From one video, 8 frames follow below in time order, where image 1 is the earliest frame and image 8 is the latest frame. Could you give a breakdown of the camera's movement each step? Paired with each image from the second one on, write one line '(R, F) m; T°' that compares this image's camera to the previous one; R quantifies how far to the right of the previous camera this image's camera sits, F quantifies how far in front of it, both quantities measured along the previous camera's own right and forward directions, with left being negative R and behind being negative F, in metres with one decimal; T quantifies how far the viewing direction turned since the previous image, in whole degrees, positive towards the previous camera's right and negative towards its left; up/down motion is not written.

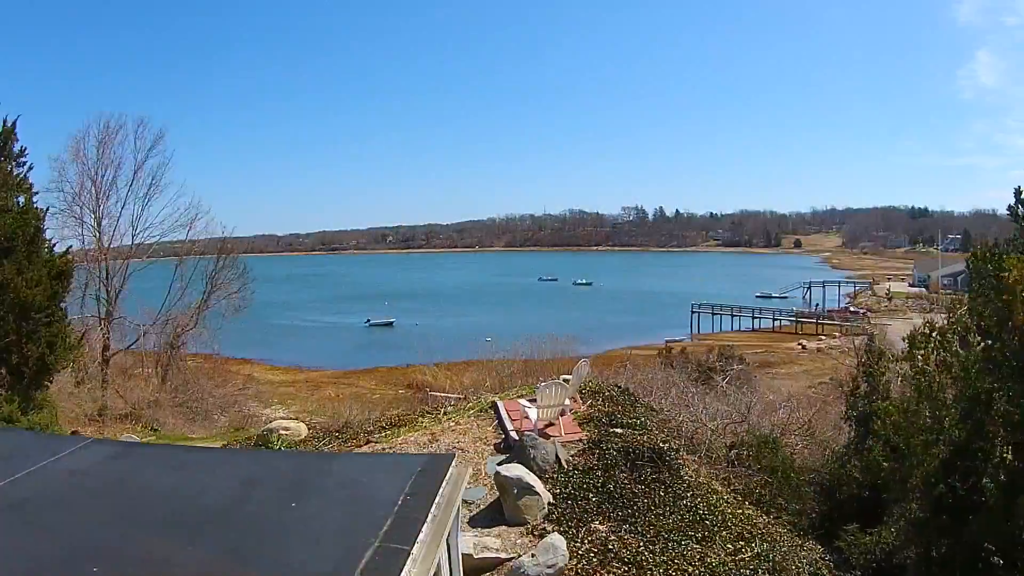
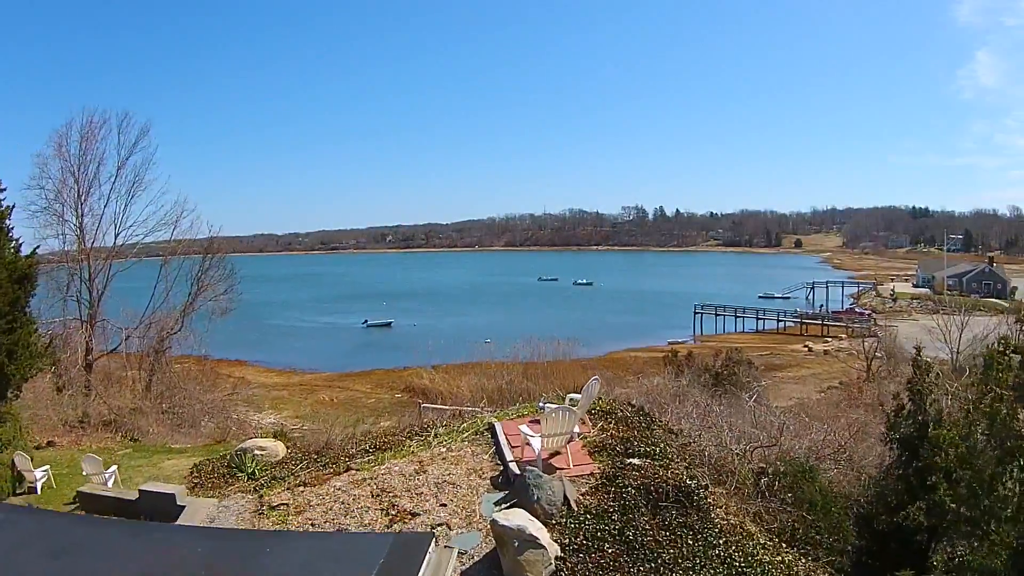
(0.0, +0.7) m; 0°
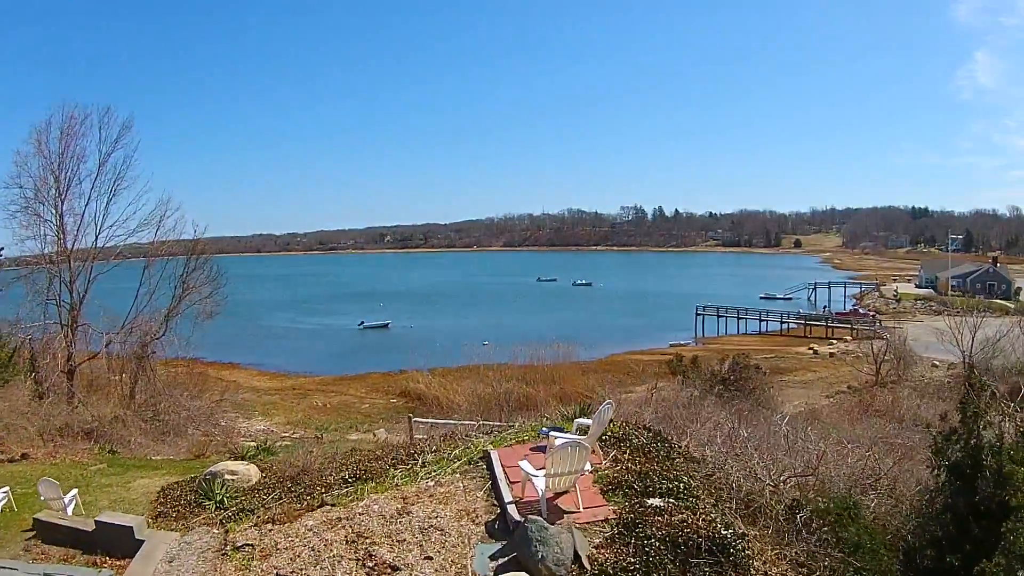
(0.0, +0.6) m; 0°
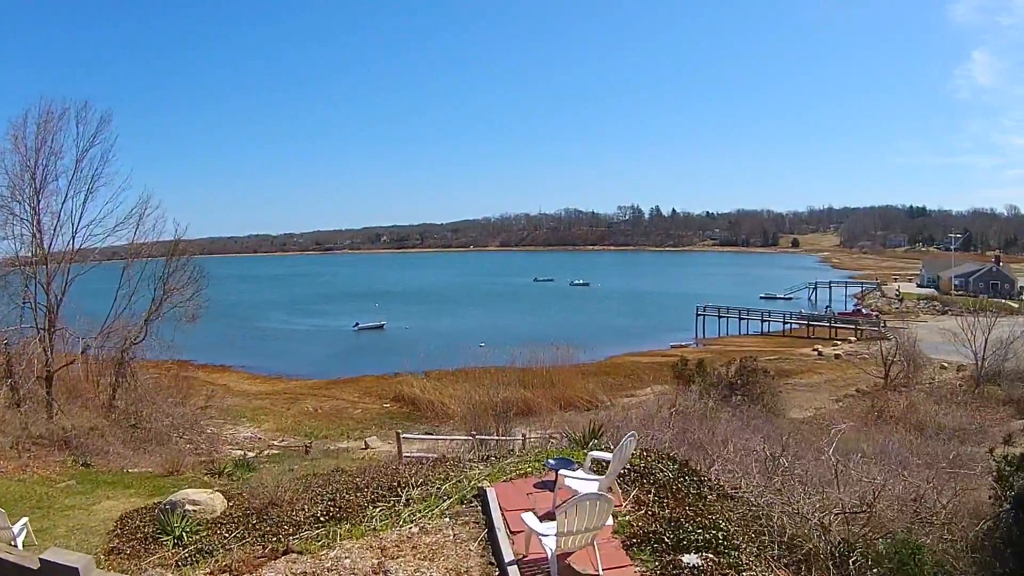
(0.0, +0.7) m; 0°
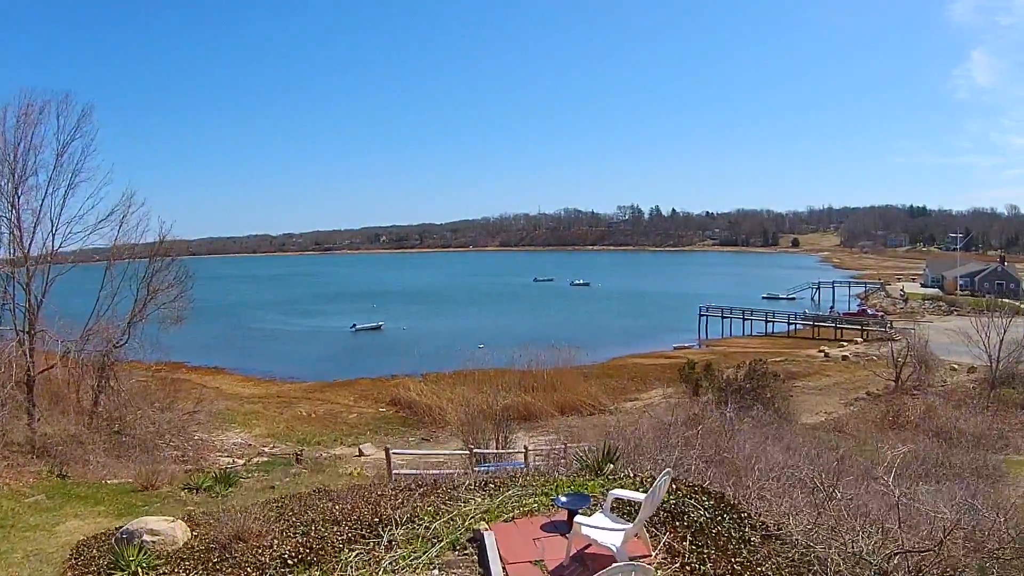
(0.0, +0.6) m; 0°
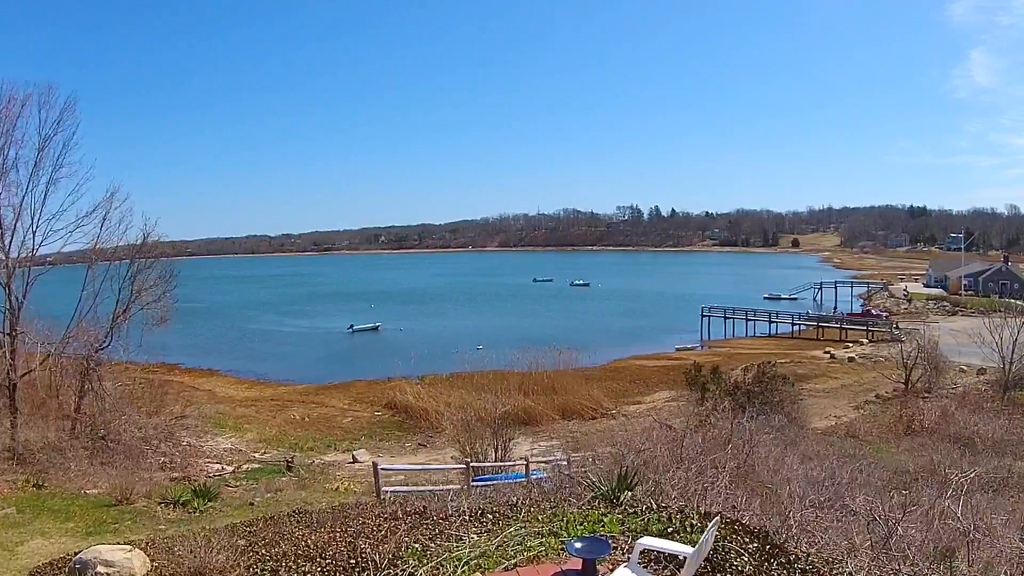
(0.0, +0.5) m; 0°
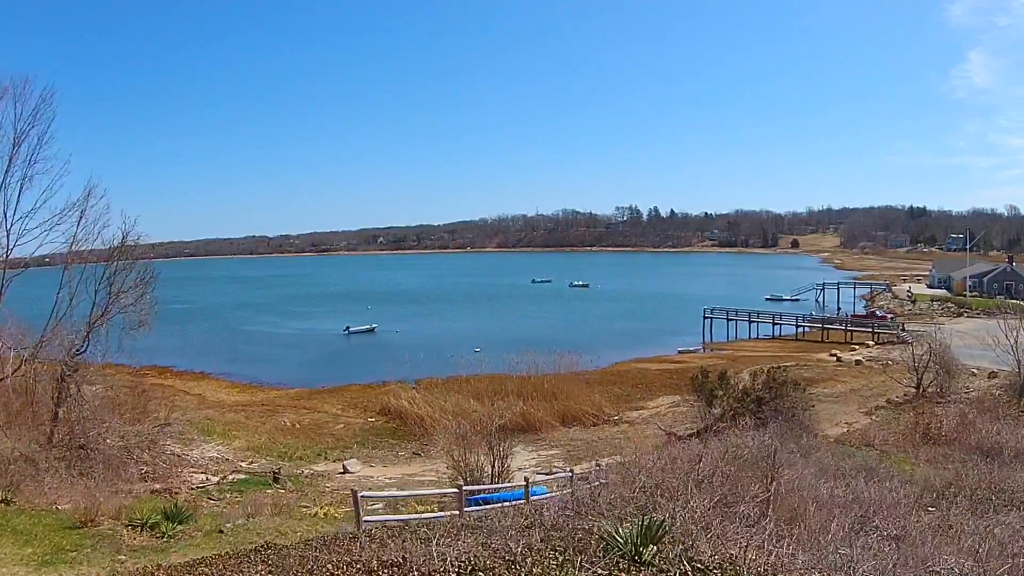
(0.0, +0.6) m; 0°
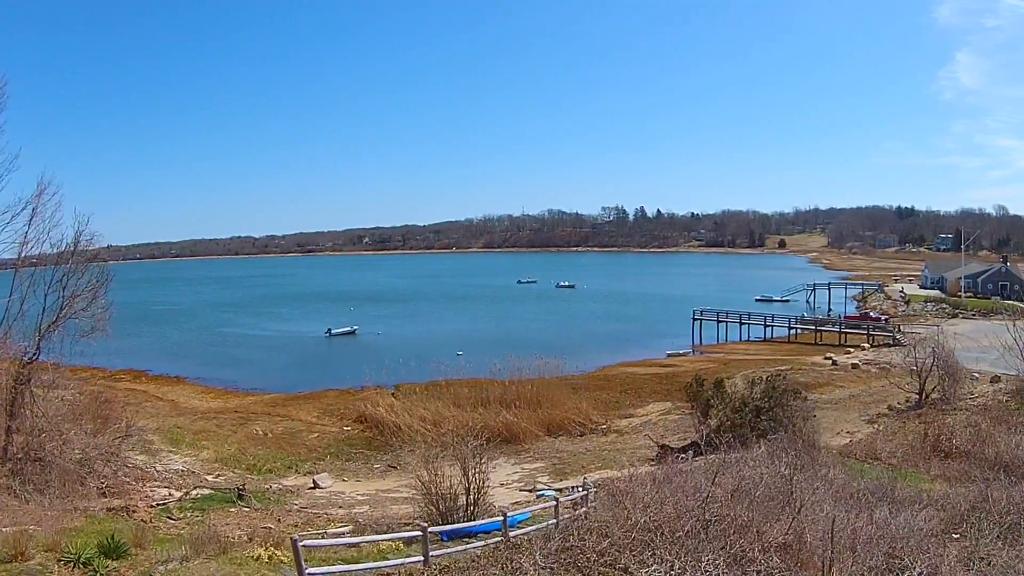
(+0.1, +0.9) m; +1°
